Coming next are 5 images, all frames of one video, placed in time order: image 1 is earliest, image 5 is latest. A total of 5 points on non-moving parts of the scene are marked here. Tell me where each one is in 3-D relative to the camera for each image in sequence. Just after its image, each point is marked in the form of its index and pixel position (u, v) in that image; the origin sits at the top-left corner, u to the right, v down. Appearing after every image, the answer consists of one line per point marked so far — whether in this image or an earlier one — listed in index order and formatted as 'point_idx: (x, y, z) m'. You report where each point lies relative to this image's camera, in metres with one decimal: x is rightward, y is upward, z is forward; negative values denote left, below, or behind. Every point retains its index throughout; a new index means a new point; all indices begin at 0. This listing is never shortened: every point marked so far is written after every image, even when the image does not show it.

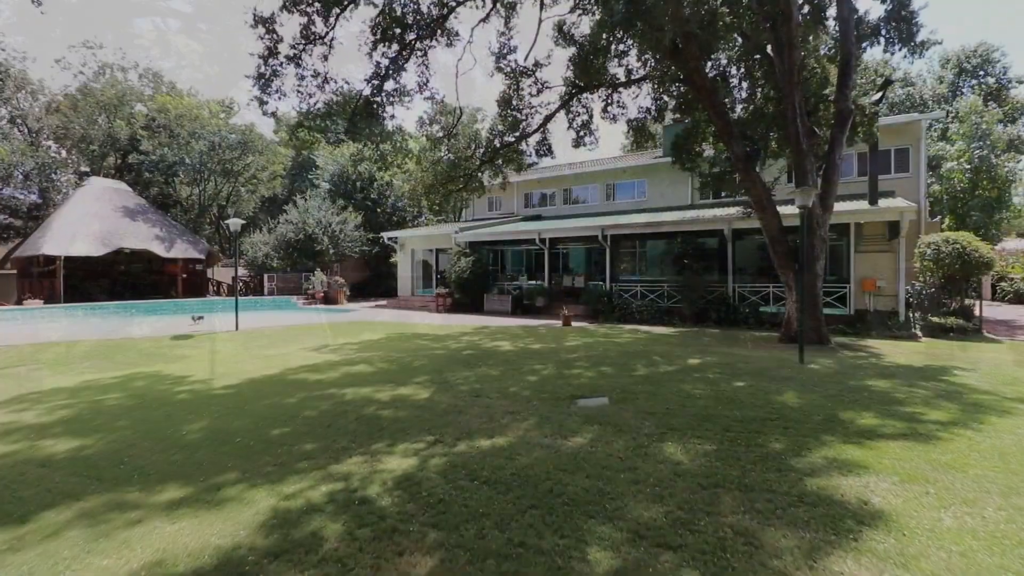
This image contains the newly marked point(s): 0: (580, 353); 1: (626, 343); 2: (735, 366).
0: (+1.5, -1.5, +9.9) m
1: (+2.8, -1.4, +10.9) m
2: (+4.3, -1.5, +8.3) m
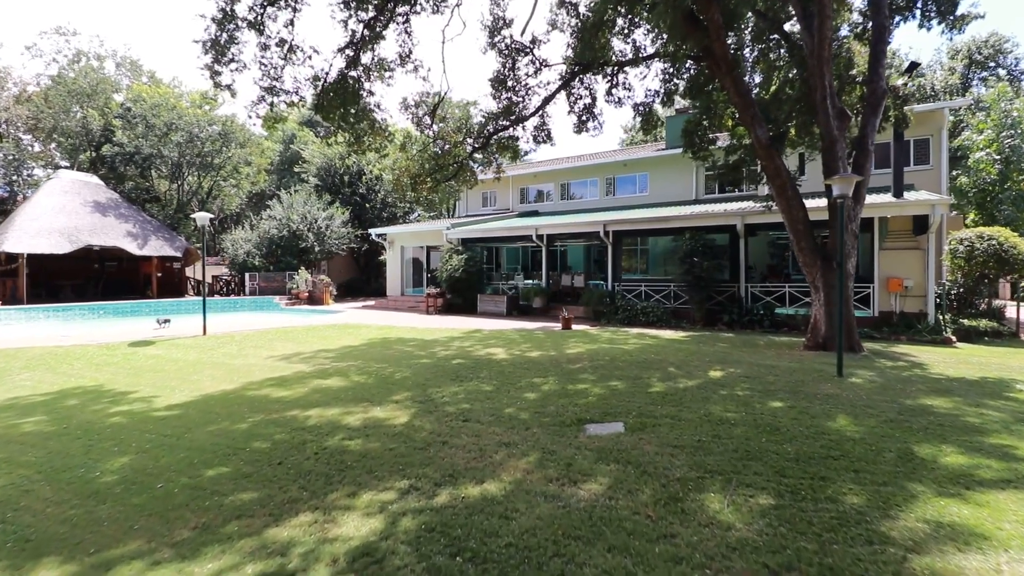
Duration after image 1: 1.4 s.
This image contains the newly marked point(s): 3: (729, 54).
0: (+1.4, -1.5, +8.8) m
1: (+2.7, -1.4, +9.8) m
2: (+4.2, -1.5, +7.2) m
3: (+4.4, +4.8, +8.9) m
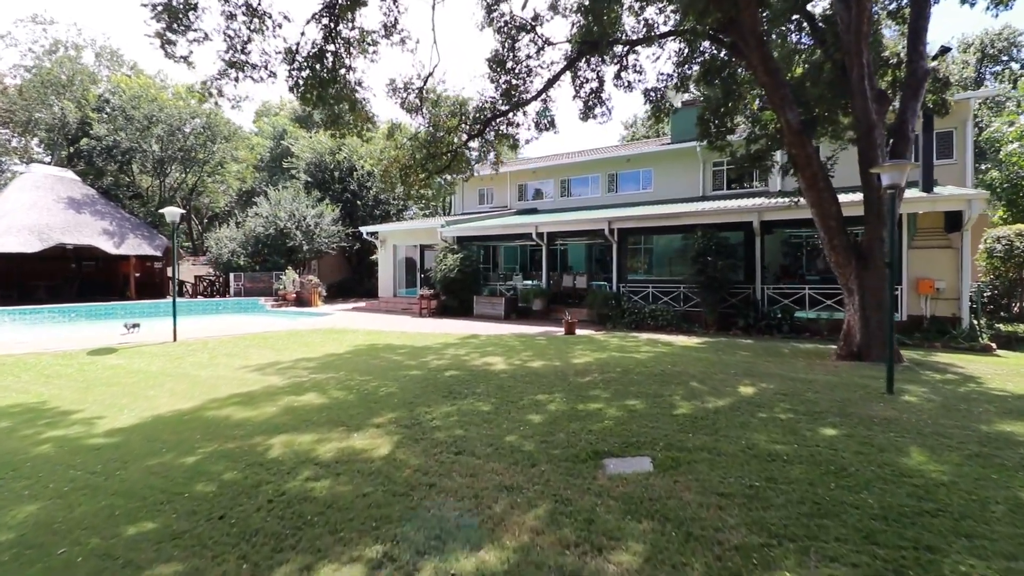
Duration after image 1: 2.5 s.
0: (+1.5, -1.6, +7.8) m
1: (+2.7, -1.5, +8.8) m
2: (+4.2, -1.6, +6.2) m
3: (+4.4, +4.7, +7.9) m
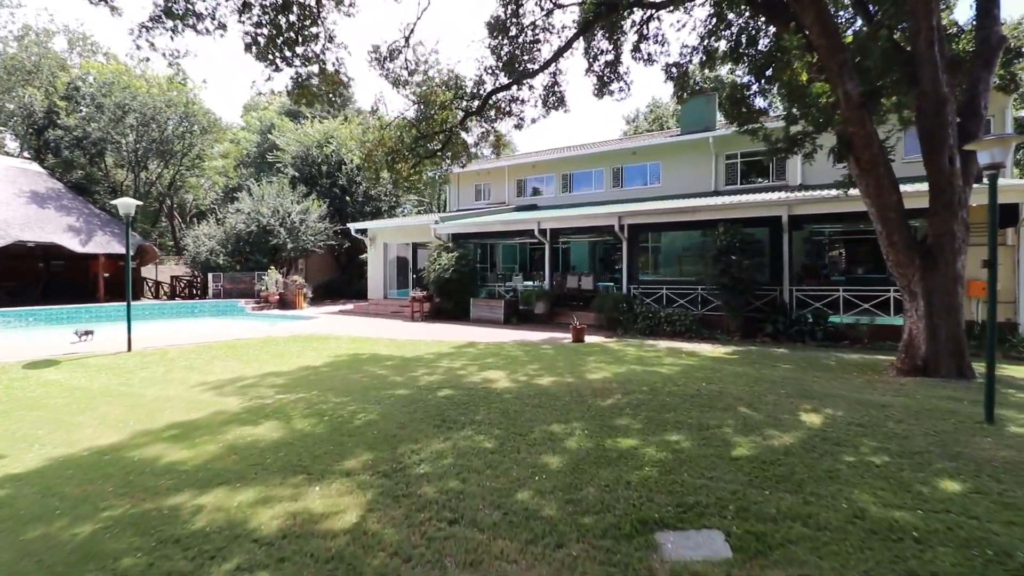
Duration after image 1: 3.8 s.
0: (+1.5, -1.6, +6.4) m
1: (+2.8, -1.5, +7.5) m
2: (+4.3, -1.6, +4.9) m
3: (+4.5, +4.7, +6.6) m
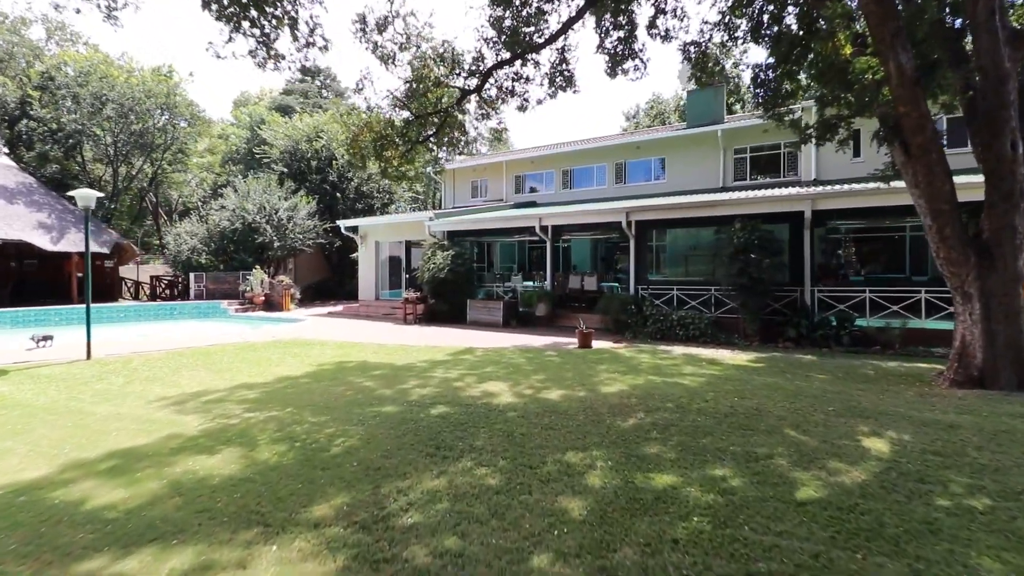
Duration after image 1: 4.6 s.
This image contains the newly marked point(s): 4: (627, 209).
0: (+1.6, -1.6, +5.6) m
1: (+2.9, -1.5, +6.6) m
2: (+4.4, -1.7, +4.0) m
3: (+4.6, +4.6, +5.8) m
4: (+3.4, +2.4, +13.0) m
